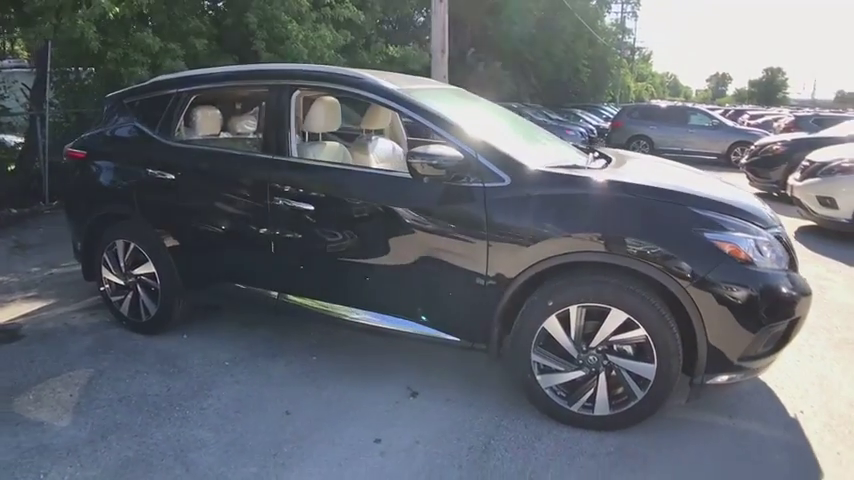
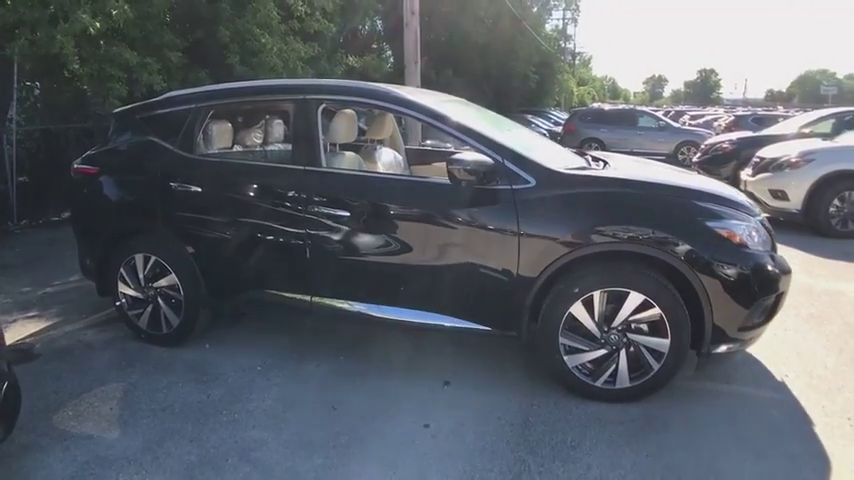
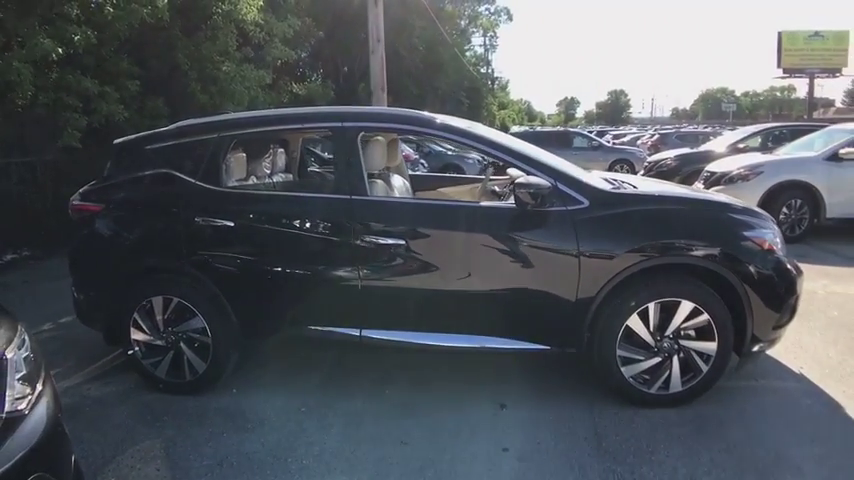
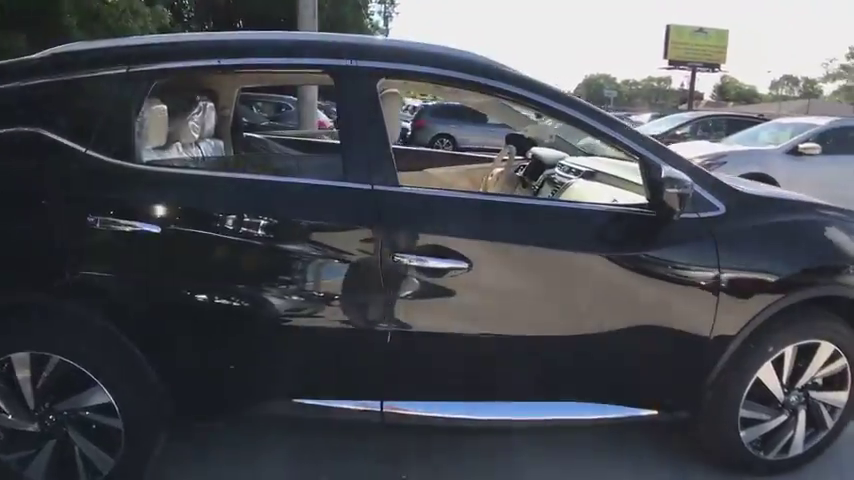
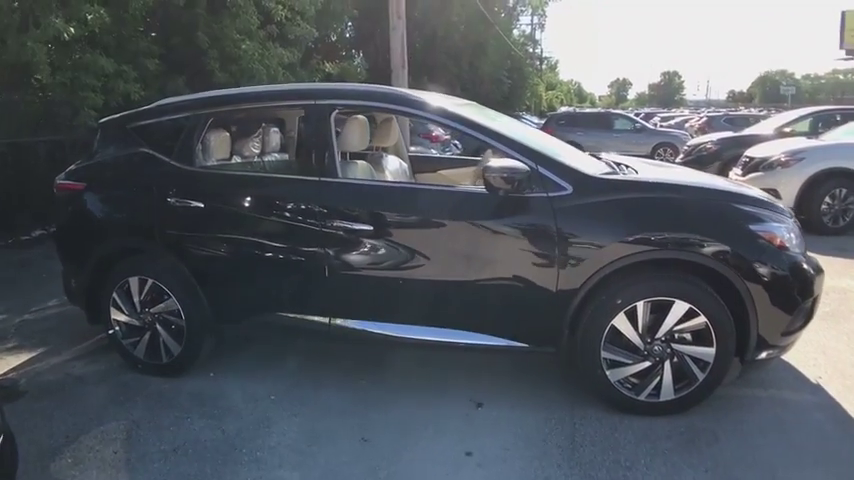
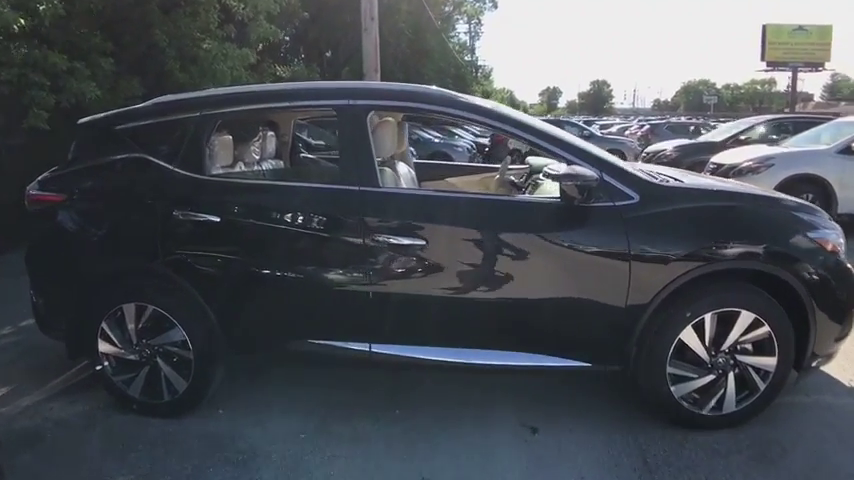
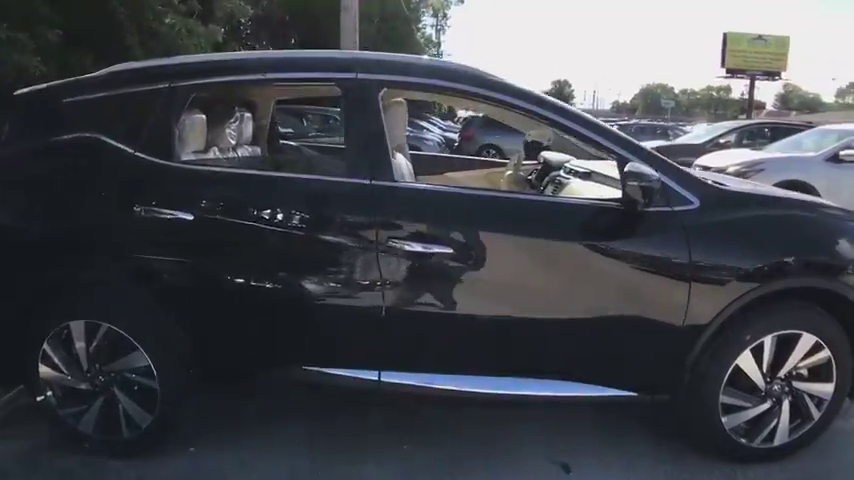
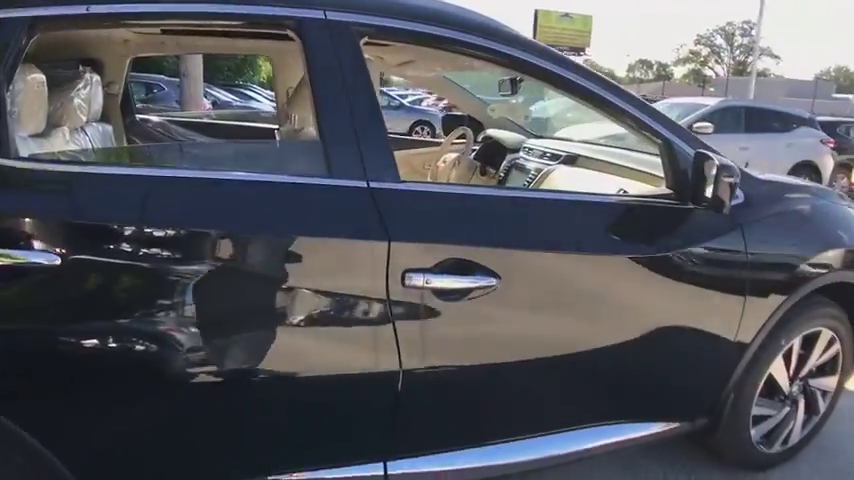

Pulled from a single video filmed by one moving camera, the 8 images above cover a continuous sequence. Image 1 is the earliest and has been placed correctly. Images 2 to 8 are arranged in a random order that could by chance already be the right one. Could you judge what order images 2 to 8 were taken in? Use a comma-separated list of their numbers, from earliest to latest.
2, 5, 3, 6, 7, 4, 8
